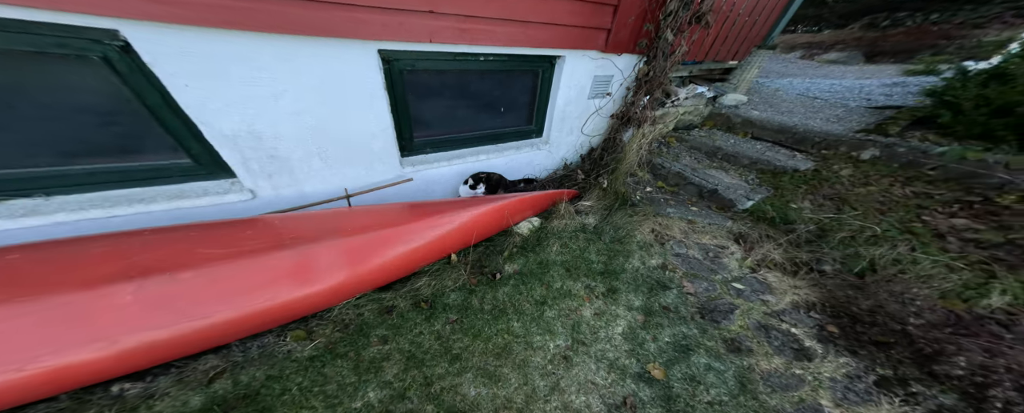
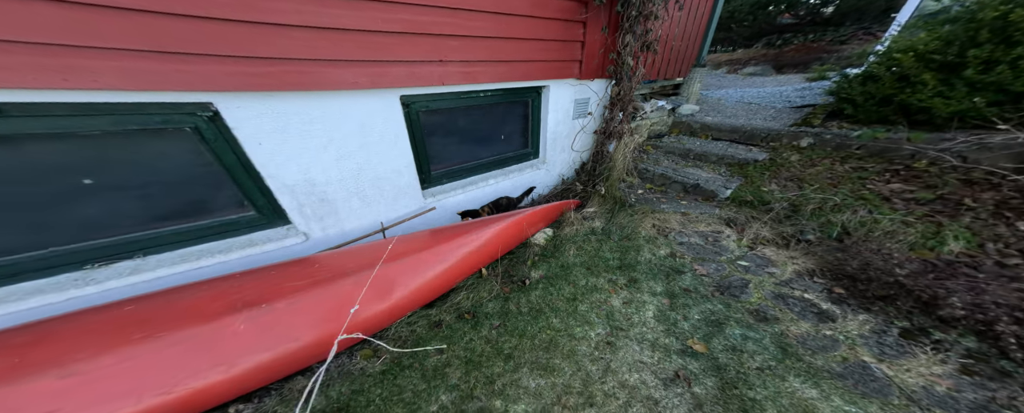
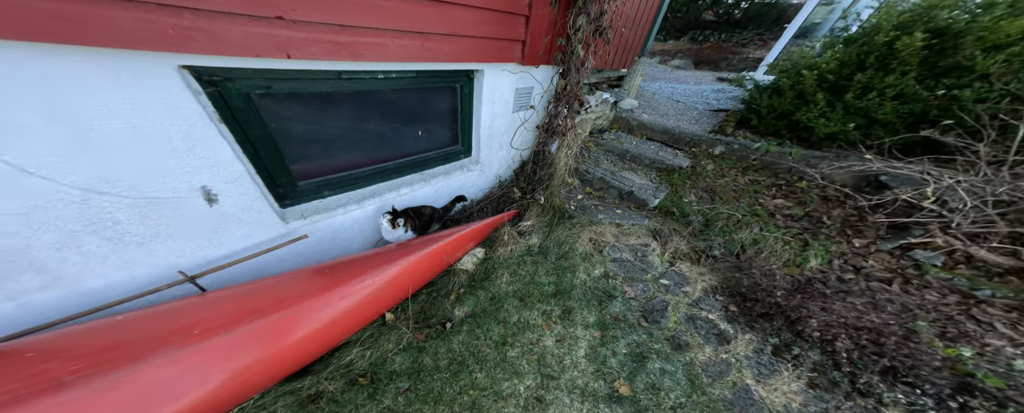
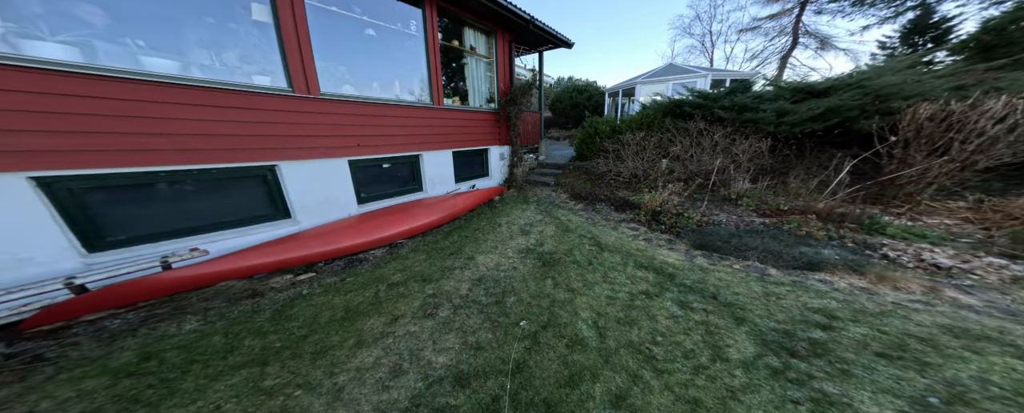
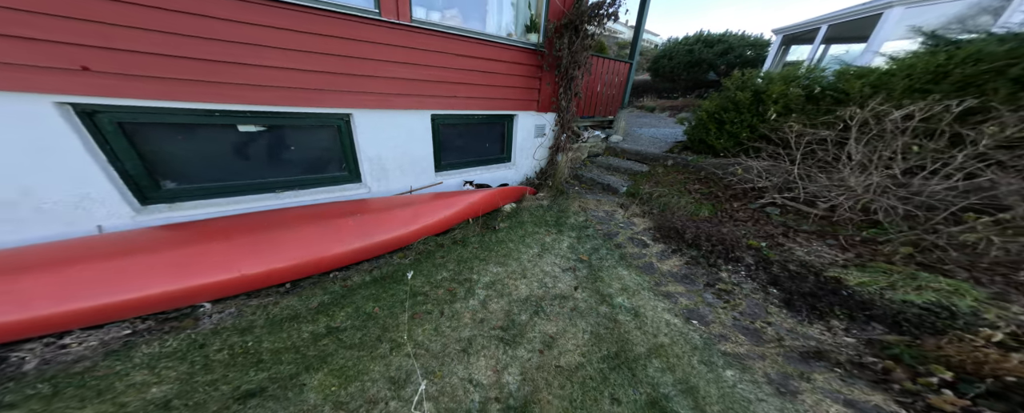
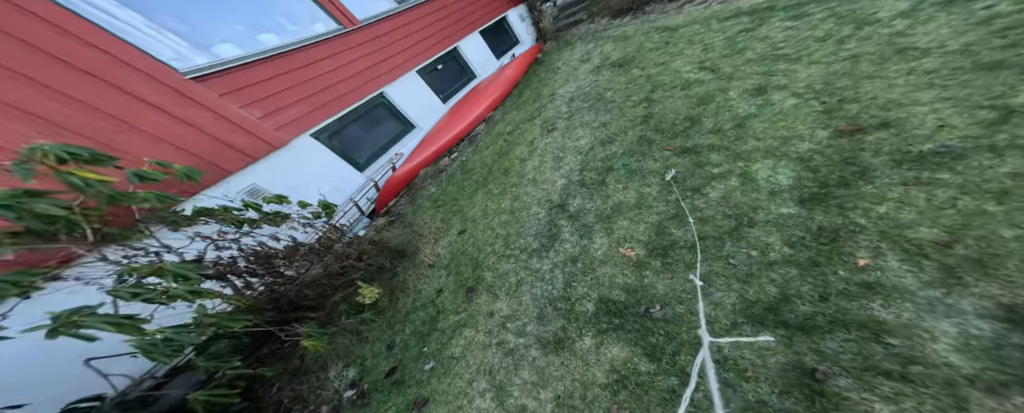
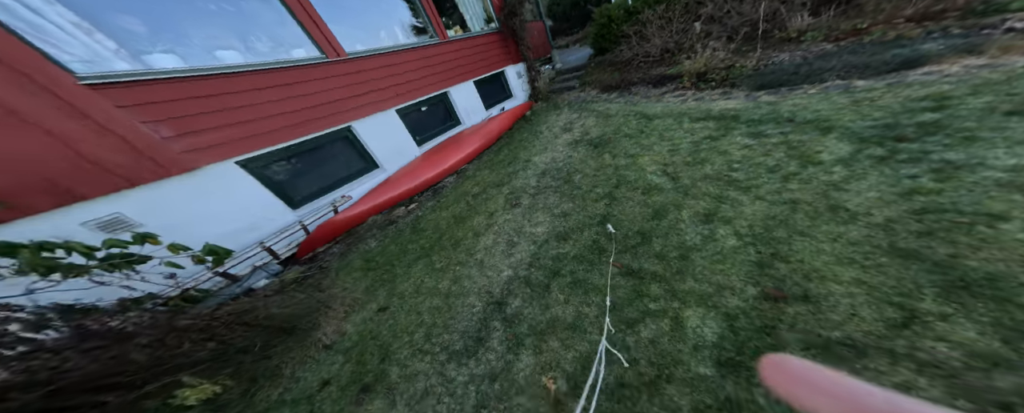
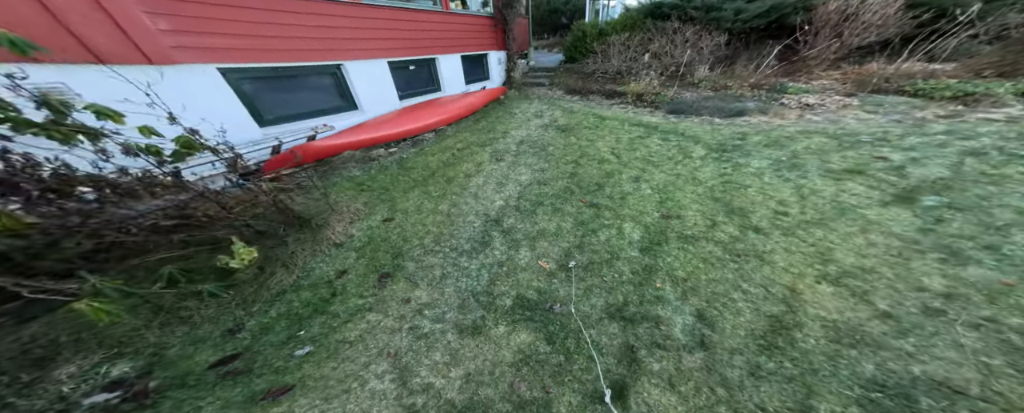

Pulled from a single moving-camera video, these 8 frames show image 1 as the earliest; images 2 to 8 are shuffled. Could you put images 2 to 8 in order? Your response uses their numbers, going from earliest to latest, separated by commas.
3, 2, 5, 4, 7, 6, 8
